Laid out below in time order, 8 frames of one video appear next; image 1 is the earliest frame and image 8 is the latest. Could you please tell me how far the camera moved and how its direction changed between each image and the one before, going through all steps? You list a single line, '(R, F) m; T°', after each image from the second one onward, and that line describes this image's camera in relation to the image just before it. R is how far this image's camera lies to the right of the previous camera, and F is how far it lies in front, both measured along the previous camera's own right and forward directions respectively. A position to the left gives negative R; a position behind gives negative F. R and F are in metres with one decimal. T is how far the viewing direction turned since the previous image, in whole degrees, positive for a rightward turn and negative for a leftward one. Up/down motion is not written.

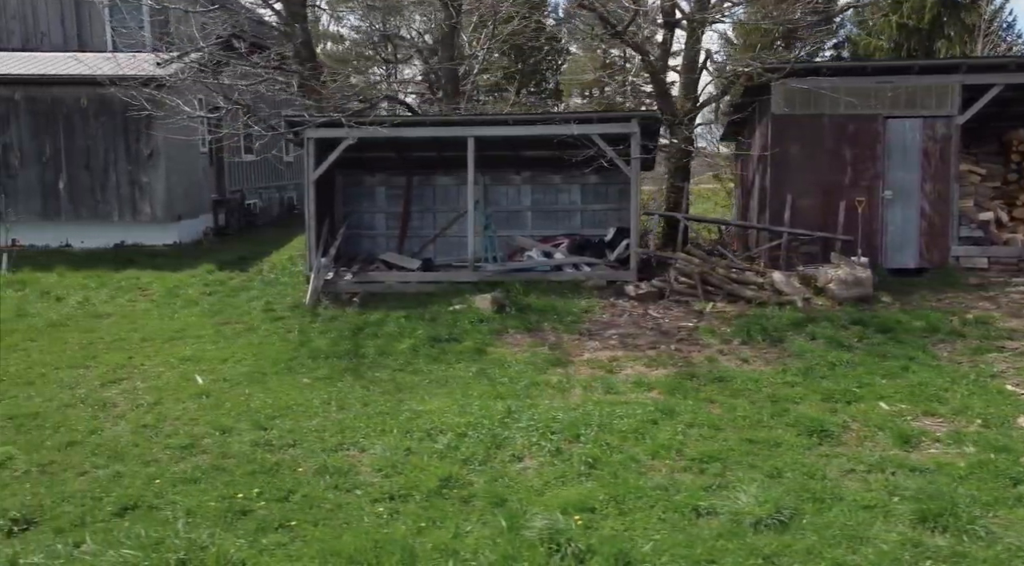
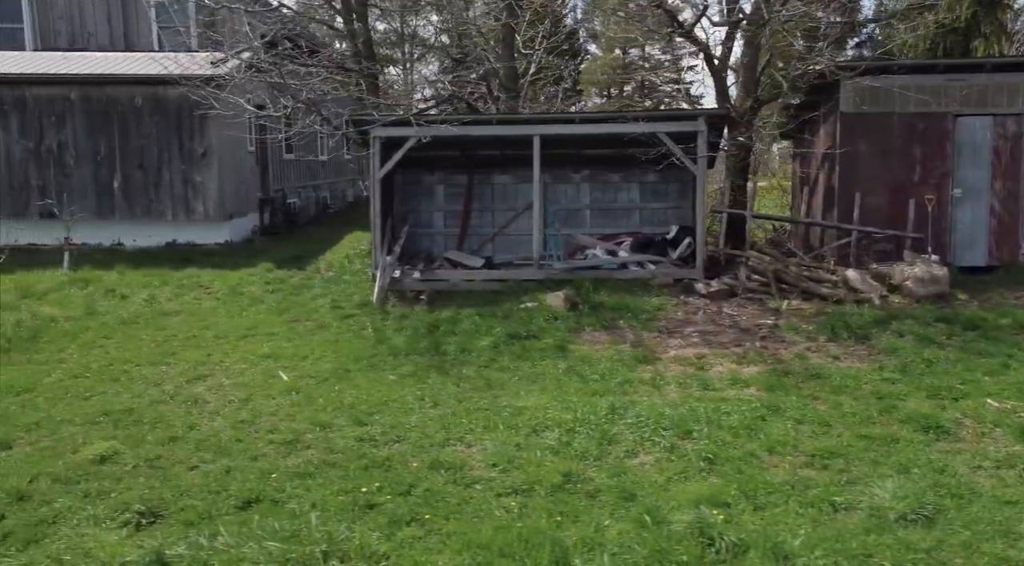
(-0.7, 0.0) m; -1°
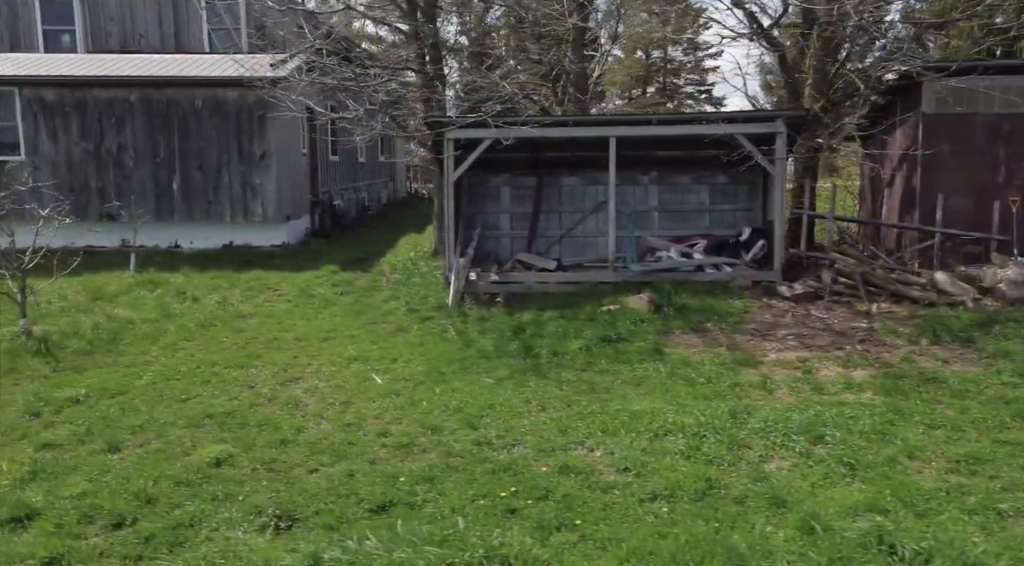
(-0.8, 0.0) m; -1°
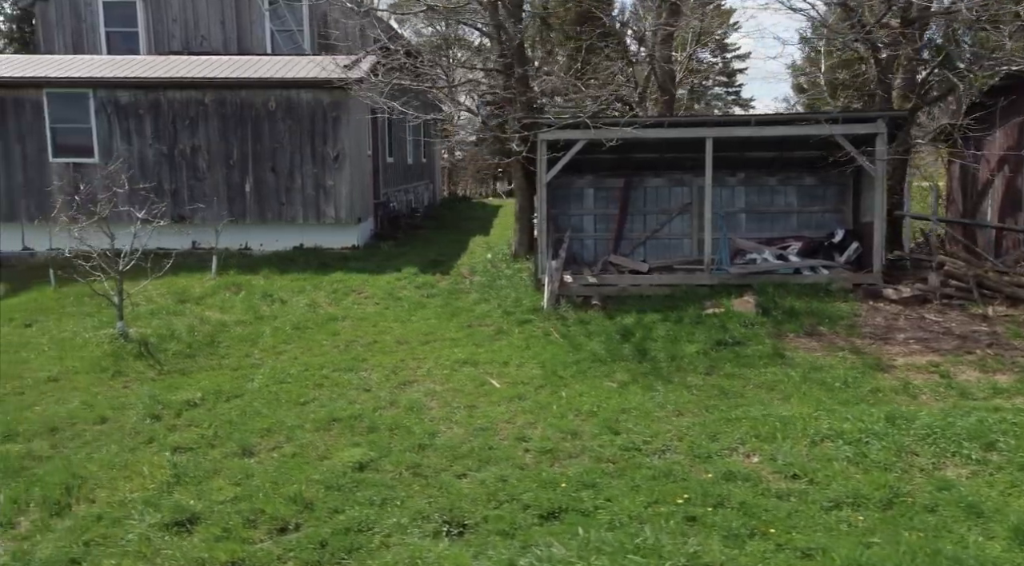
(-1.0, +0.1) m; -1°
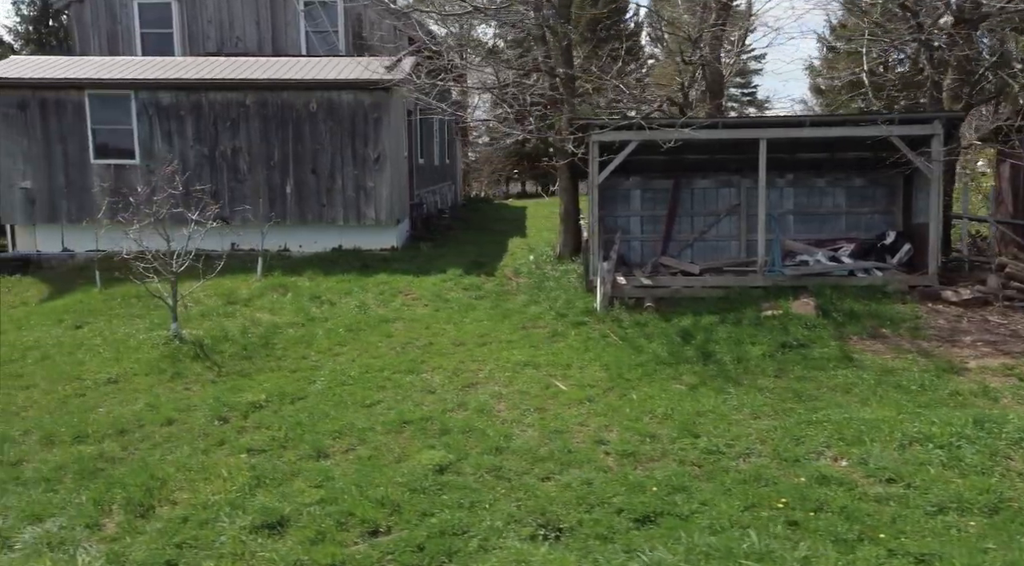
(-0.6, 0.0) m; 0°
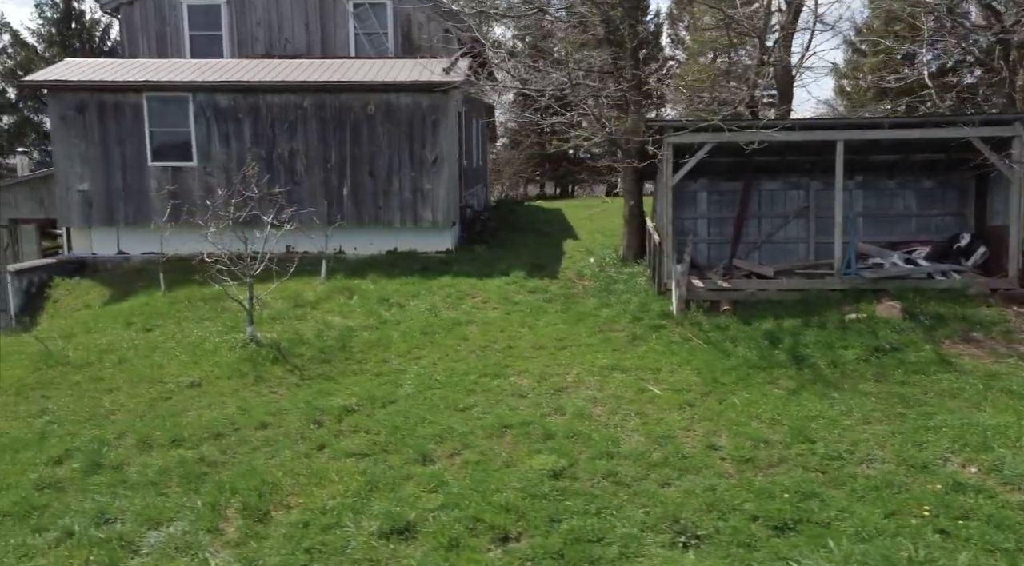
(-0.8, +0.1) m; -1°
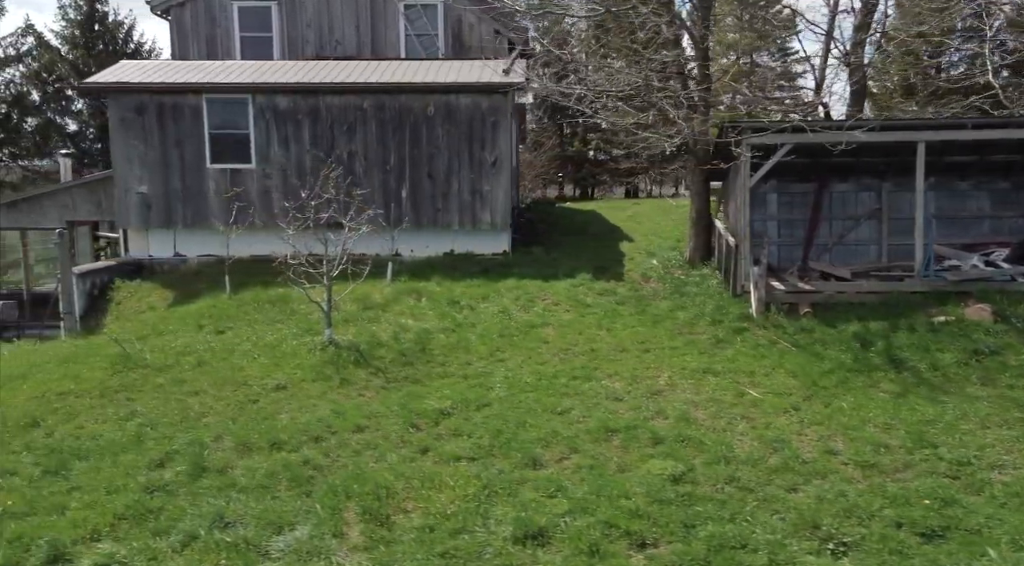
(-0.8, +0.1) m; -1°
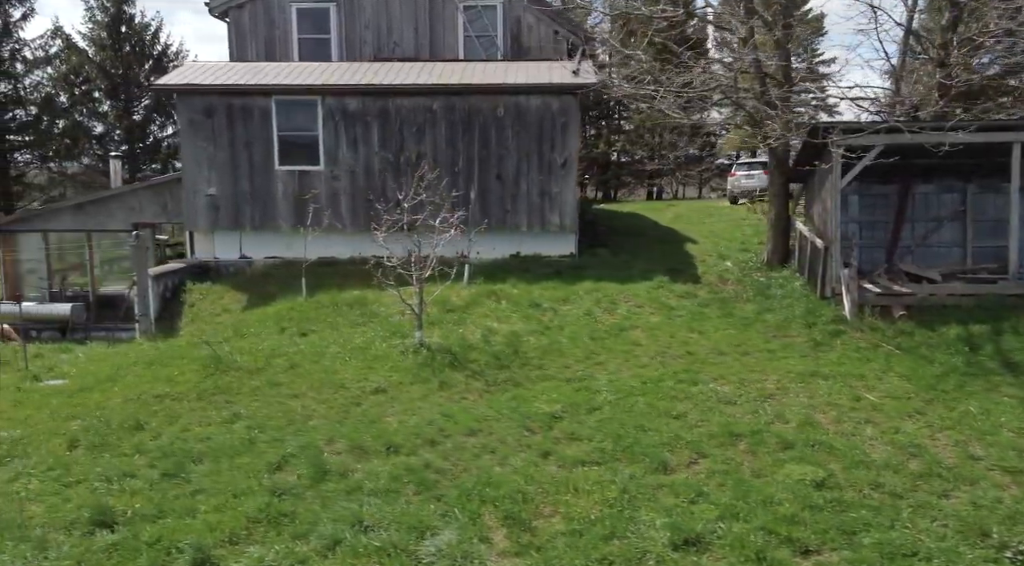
(-1.0, +0.1) m; -1°
